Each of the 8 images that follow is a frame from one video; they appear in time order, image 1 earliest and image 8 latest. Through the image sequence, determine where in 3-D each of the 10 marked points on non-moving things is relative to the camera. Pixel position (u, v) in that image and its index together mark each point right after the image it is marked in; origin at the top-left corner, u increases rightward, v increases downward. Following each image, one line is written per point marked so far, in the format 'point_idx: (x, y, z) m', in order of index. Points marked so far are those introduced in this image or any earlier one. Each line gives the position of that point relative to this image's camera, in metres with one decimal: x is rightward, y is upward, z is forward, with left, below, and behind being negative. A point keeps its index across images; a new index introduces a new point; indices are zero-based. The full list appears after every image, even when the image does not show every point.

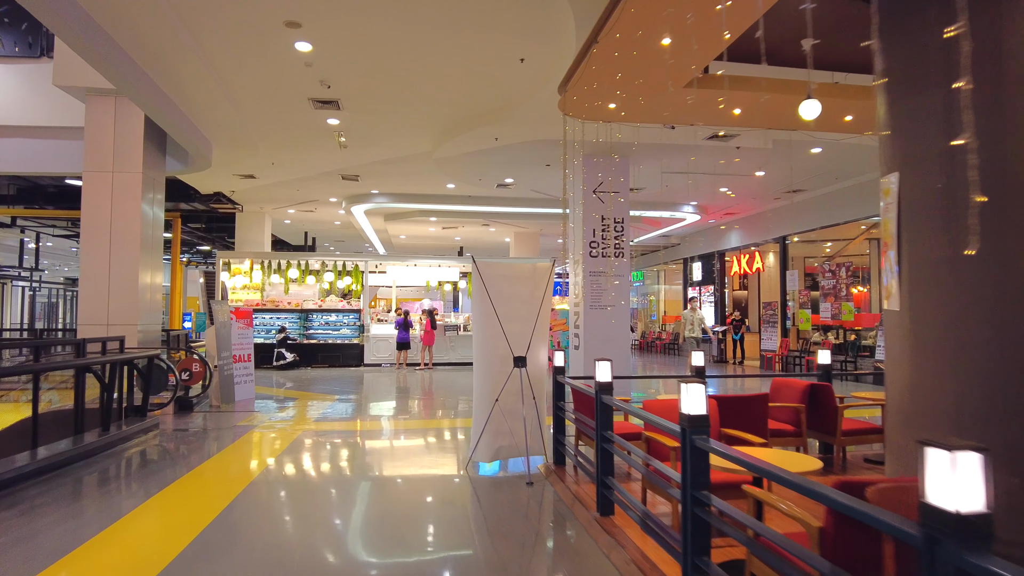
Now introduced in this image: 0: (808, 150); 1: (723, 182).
0: (+3.7, +1.7, +8.4) m
1: (+3.3, +1.7, +10.5) m
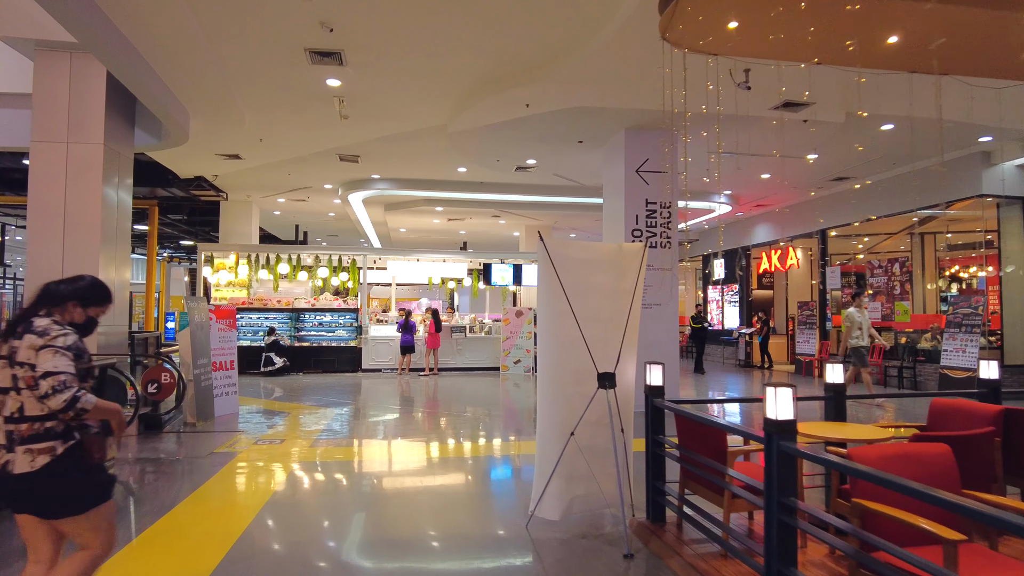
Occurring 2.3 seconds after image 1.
0: (+4.0, +1.8, +7.3) m
1: (+3.6, +1.7, +9.4) m
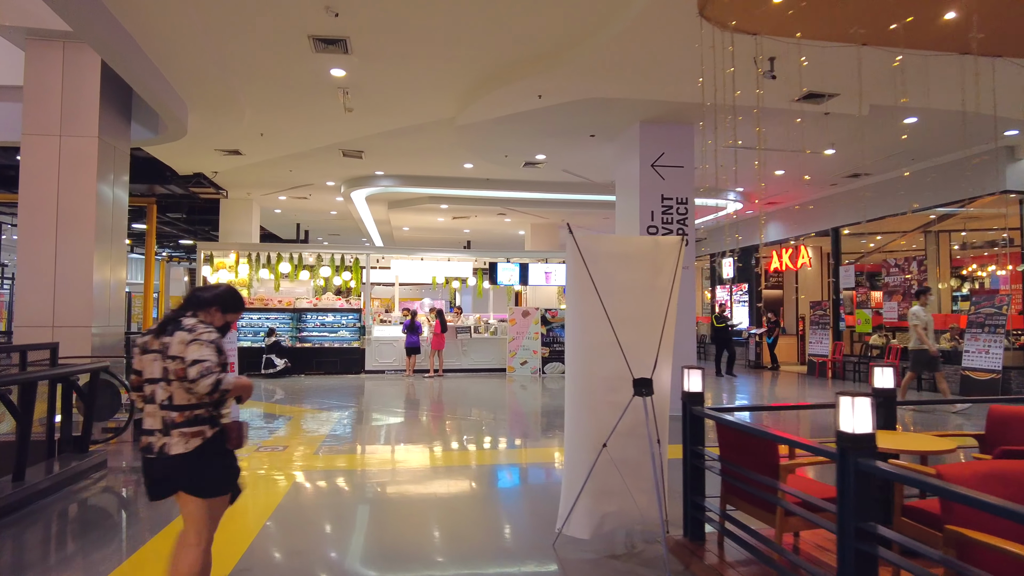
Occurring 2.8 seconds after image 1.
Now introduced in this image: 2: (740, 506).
0: (+4.1, +1.8, +7.0) m
1: (+3.7, +1.7, +9.1) m
2: (+1.0, -0.9, +2.8) m
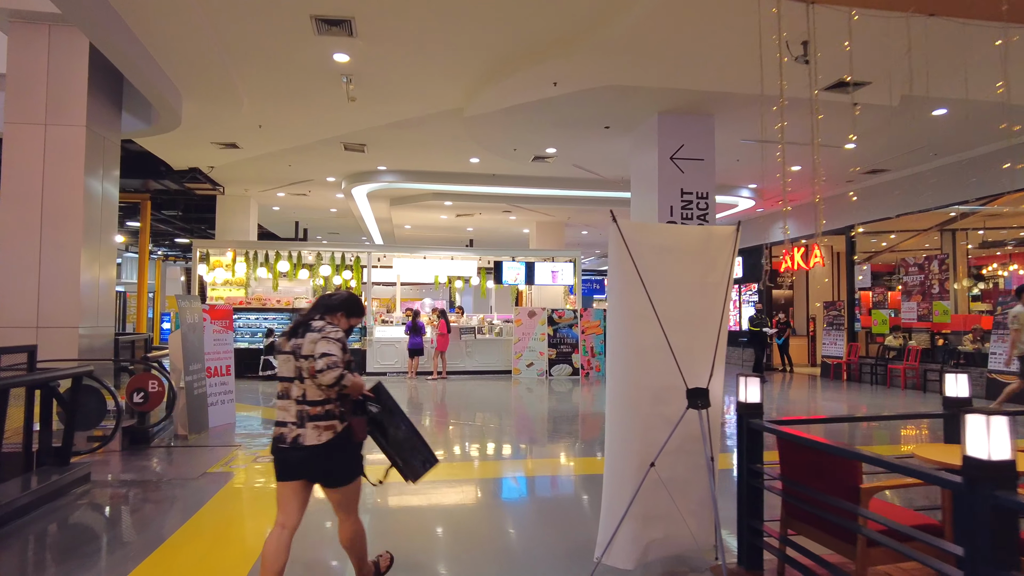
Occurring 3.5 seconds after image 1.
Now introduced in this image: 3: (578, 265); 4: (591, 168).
0: (+4.3, +1.8, +6.7) m
1: (+3.8, +1.7, +8.8) m
2: (+1.1, -0.9, +2.5) m
3: (+1.2, +0.4, +11.8) m
4: (+1.1, +1.6, +8.8) m
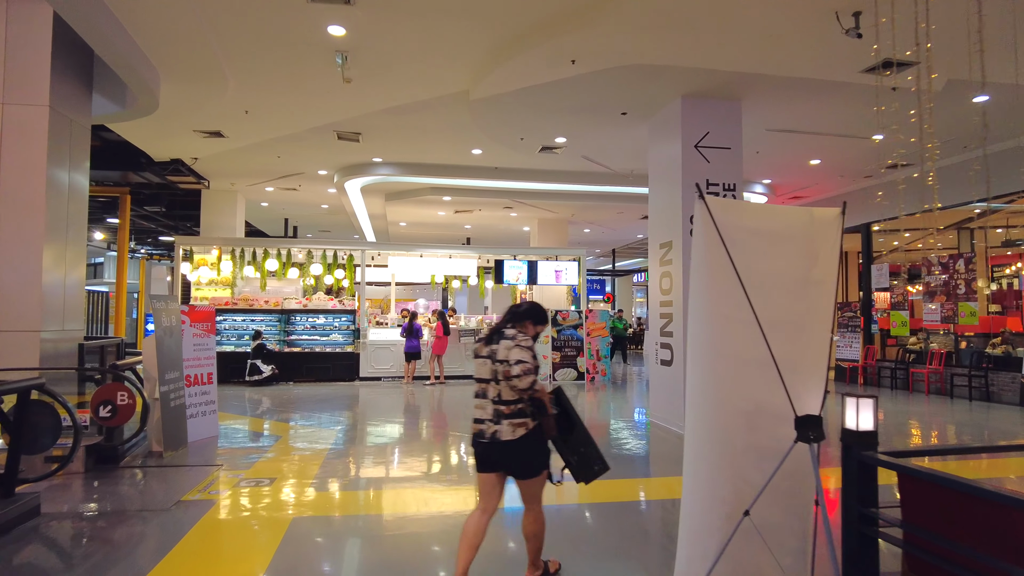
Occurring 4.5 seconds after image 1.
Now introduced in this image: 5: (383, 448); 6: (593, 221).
0: (+4.4, +1.8, +6.2) m
1: (+3.9, +1.7, +8.3) m
2: (+1.2, -0.9, +1.9) m
3: (+1.2, +0.4, +11.3) m
4: (+1.1, +1.6, +8.3) m
5: (-1.2, -1.5, +6.2) m
6: (+1.5, +1.2, +12.2) m
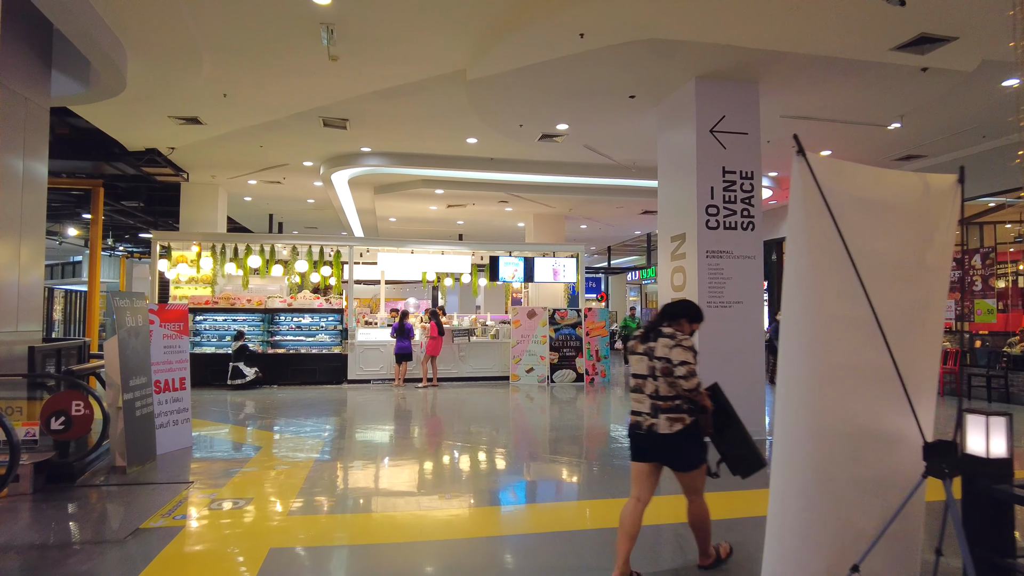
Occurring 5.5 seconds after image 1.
0: (+4.4, +1.8, +5.8) m
1: (+3.9, +1.8, +7.9) m
2: (+1.3, -0.9, +1.5) m
3: (+1.1, +0.4, +10.9) m
4: (+1.1, +1.6, +7.9) m
5: (-1.2, -1.5, +5.7) m
6: (+1.4, +1.3, +11.8) m
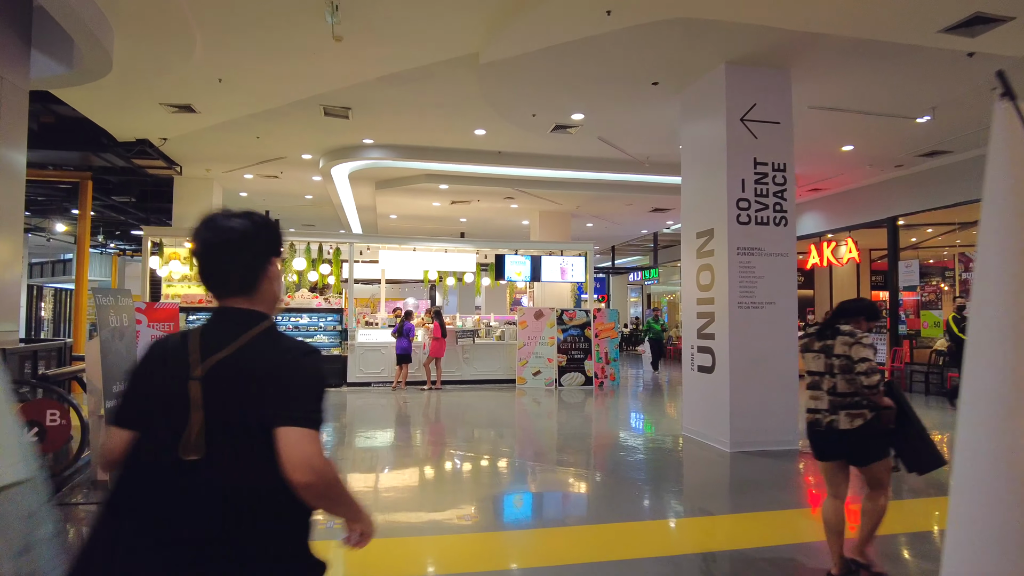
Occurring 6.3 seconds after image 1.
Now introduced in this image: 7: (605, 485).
0: (+4.5, +1.8, +5.5) m
1: (+4.0, +1.8, +7.5) m
2: (+1.5, -0.9, +1.1) m
3: (+1.2, +0.4, +10.5) m
4: (+1.2, +1.6, +7.5) m
5: (-1.1, -1.5, +5.3) m
6: (+1.5, +1.3, +11.4) m
7: (+0.6, -1.4, +4.6) m
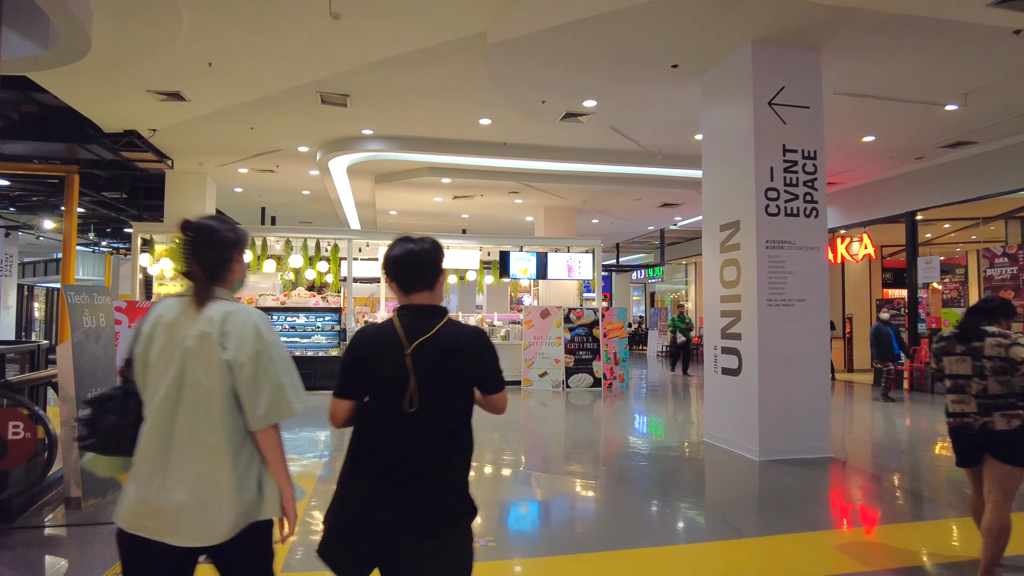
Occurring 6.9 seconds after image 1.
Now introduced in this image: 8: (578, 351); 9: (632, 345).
0: (+4.6, +1.9, +5.1) m
1: (+4.1, +1.8, +7.2) m
2: (+1.6, -0.8, +0.8) m
3: (+1.3, +0.5, +10.1) m
4: (+1.3, +1.7, +7.1) m
5: (-1.0, -1.4, +5.0) m
6: (+1.5, +1.3, +11.1) m
7: (+0.7, -1.3, +4.2) m
8: (+0.9, -0.9, +9.4) m
9: (+3.2, -1.5, +18.0) m
